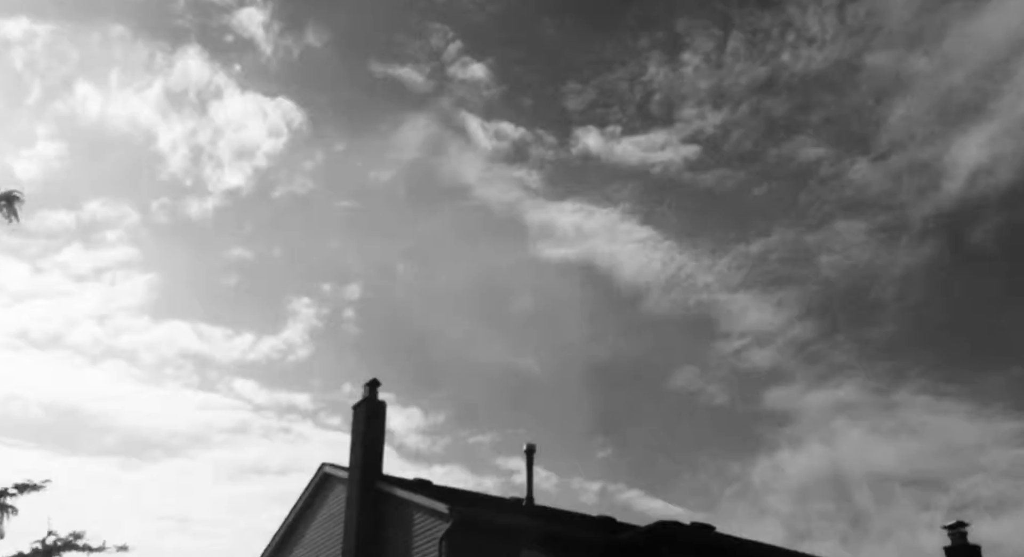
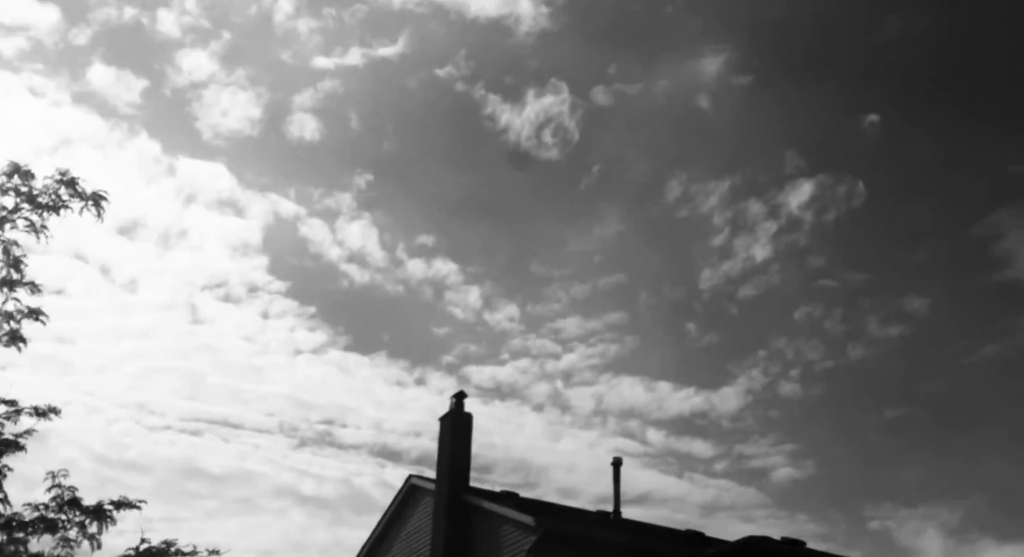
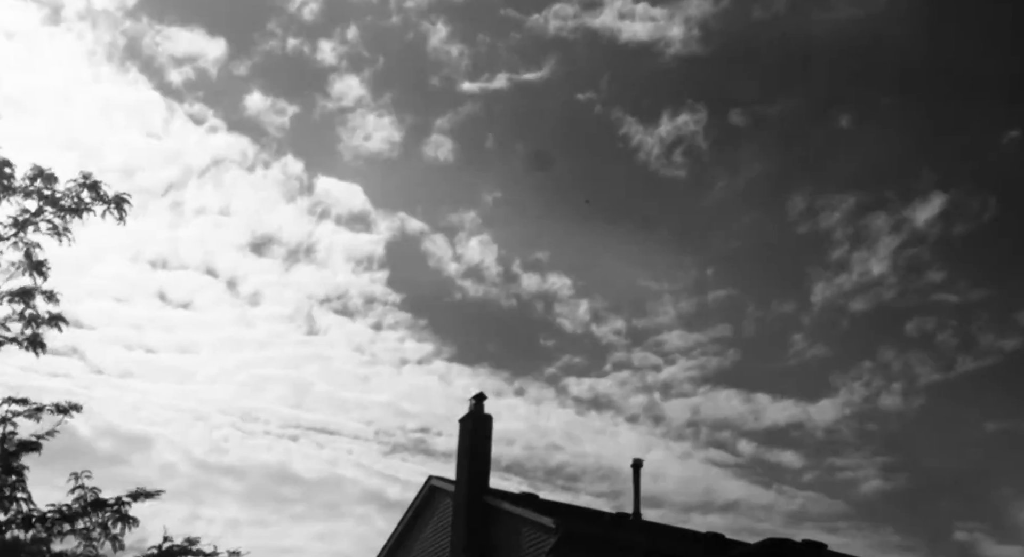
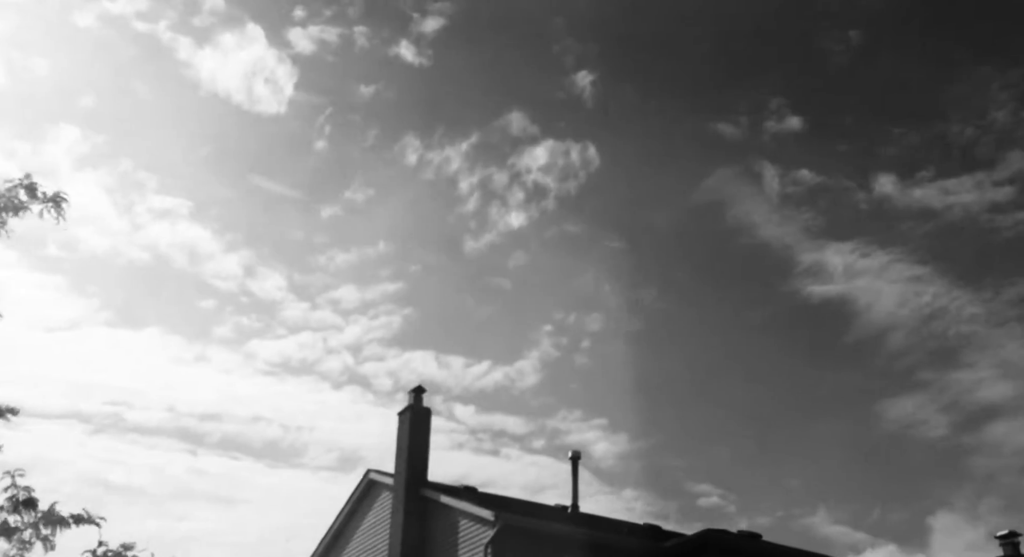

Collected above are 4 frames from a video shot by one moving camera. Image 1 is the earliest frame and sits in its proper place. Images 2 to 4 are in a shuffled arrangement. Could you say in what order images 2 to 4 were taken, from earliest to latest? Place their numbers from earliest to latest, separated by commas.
4, 2, 3
